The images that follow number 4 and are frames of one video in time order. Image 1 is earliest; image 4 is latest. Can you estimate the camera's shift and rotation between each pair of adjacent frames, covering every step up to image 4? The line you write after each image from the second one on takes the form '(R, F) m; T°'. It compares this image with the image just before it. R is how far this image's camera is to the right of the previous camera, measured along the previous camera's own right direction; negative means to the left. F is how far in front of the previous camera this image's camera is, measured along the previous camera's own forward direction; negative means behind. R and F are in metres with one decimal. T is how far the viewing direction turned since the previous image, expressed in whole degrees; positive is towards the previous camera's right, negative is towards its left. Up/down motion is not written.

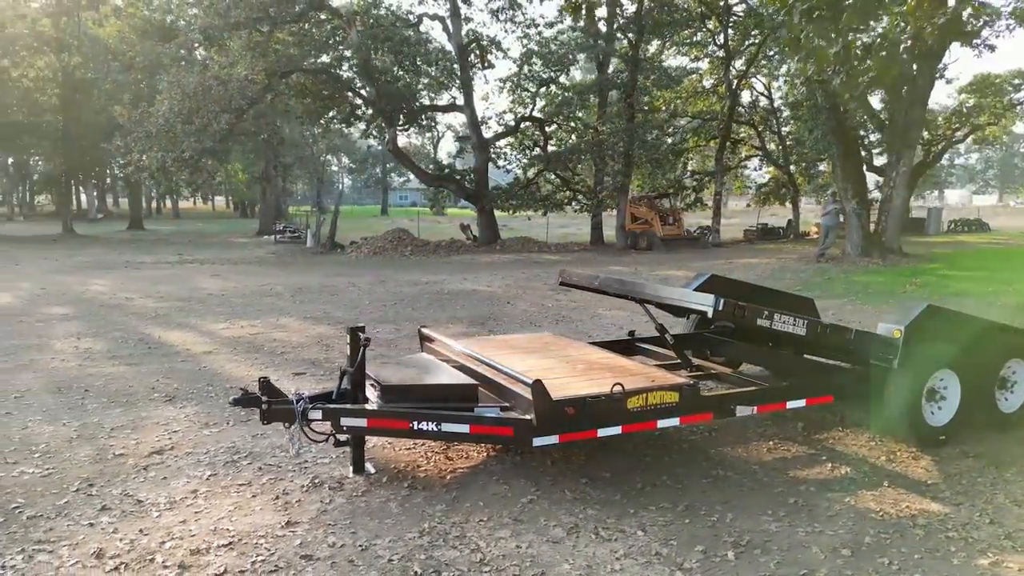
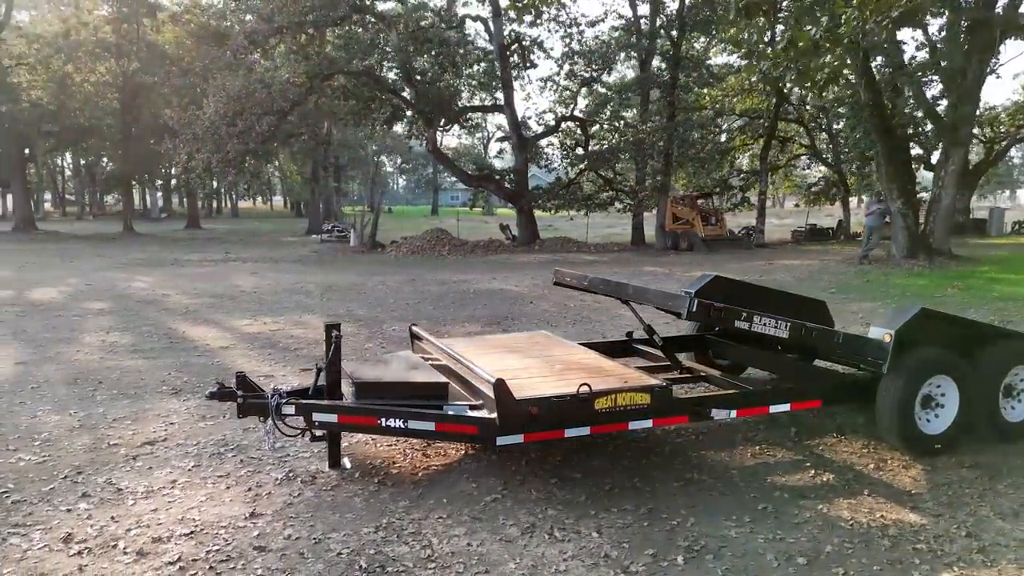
(+0.5, 0.0) m; -4°
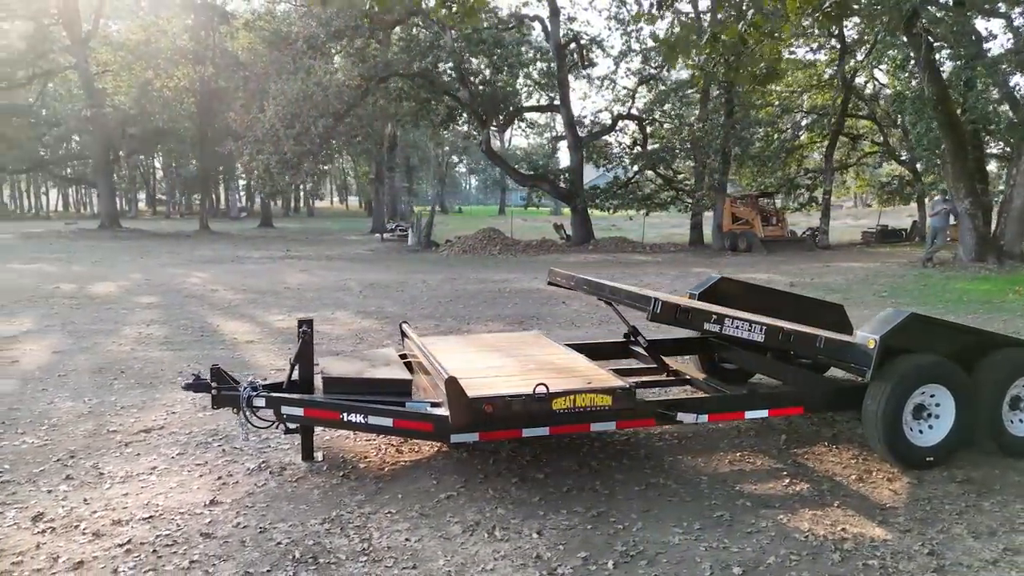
(+0.6, 0.0) m; -5°
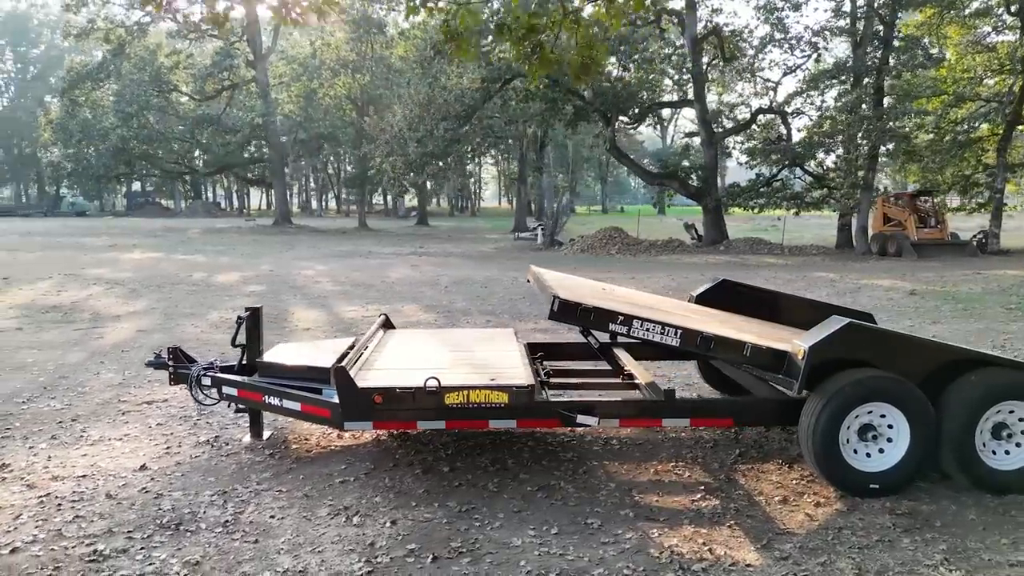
(+1.5, +0.2) m; -13°
